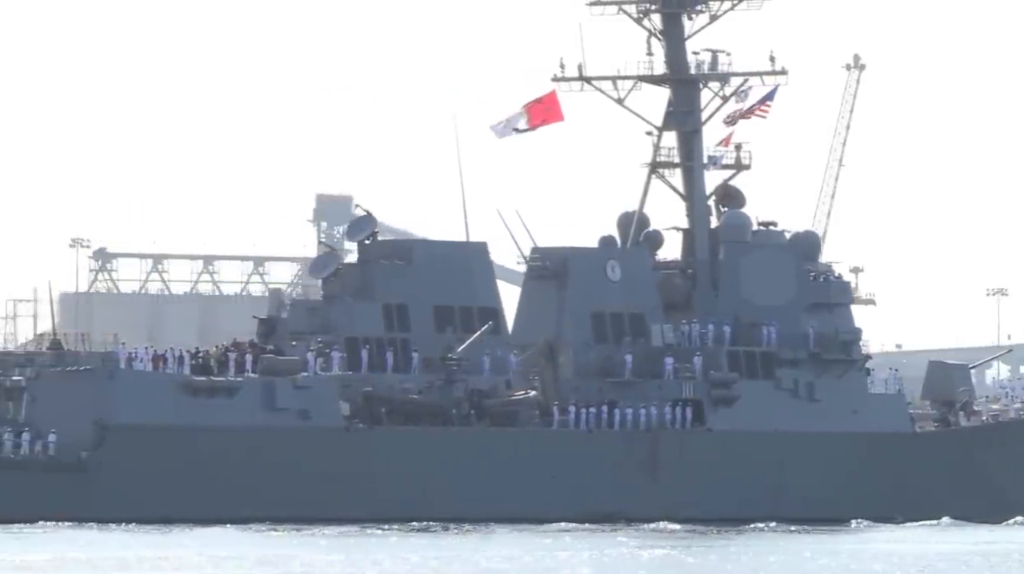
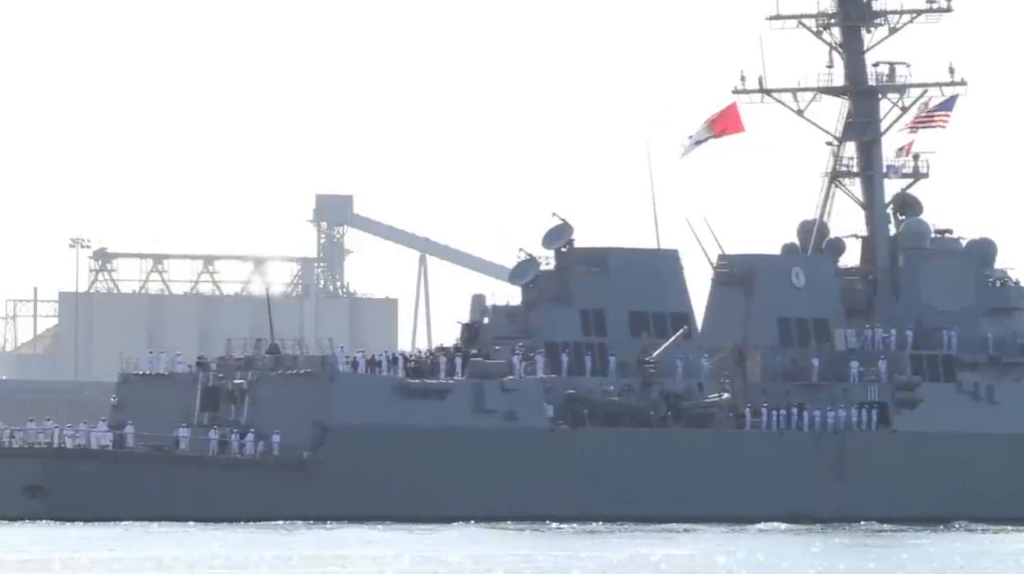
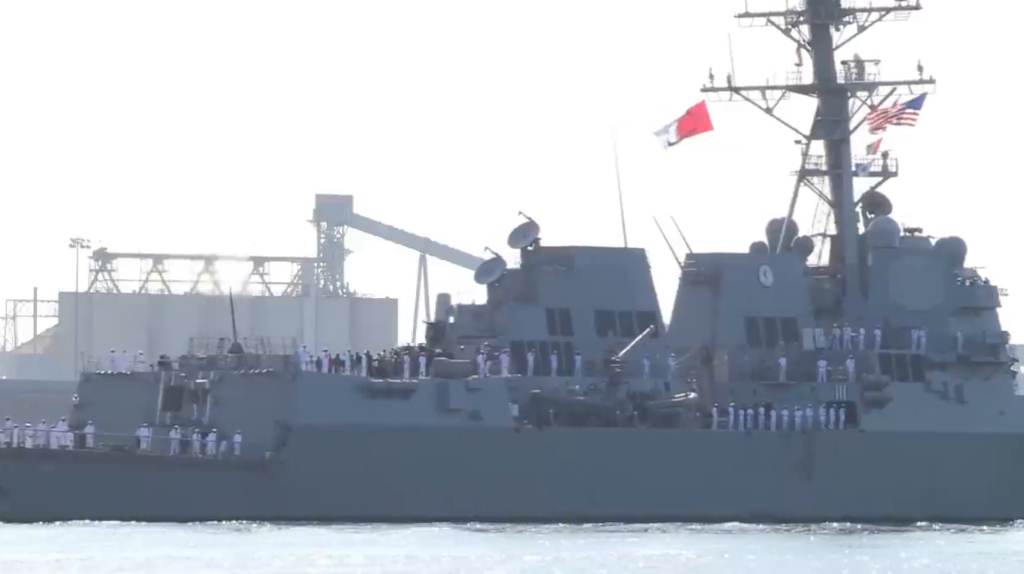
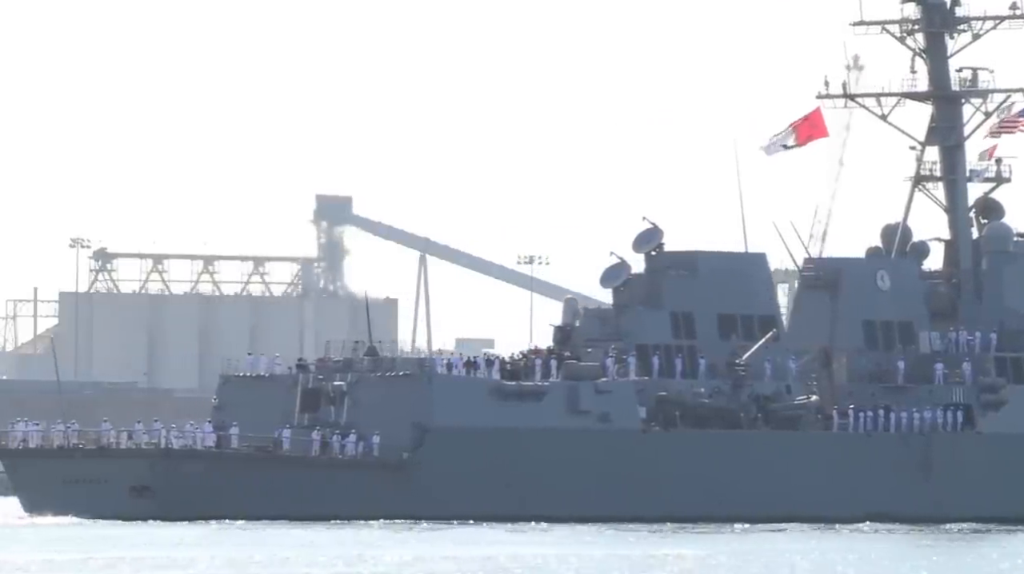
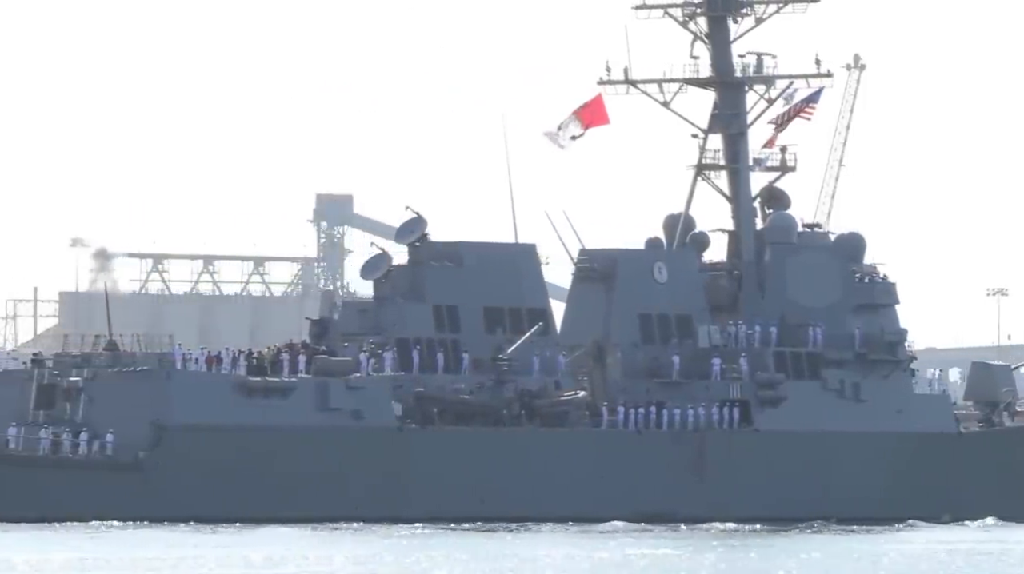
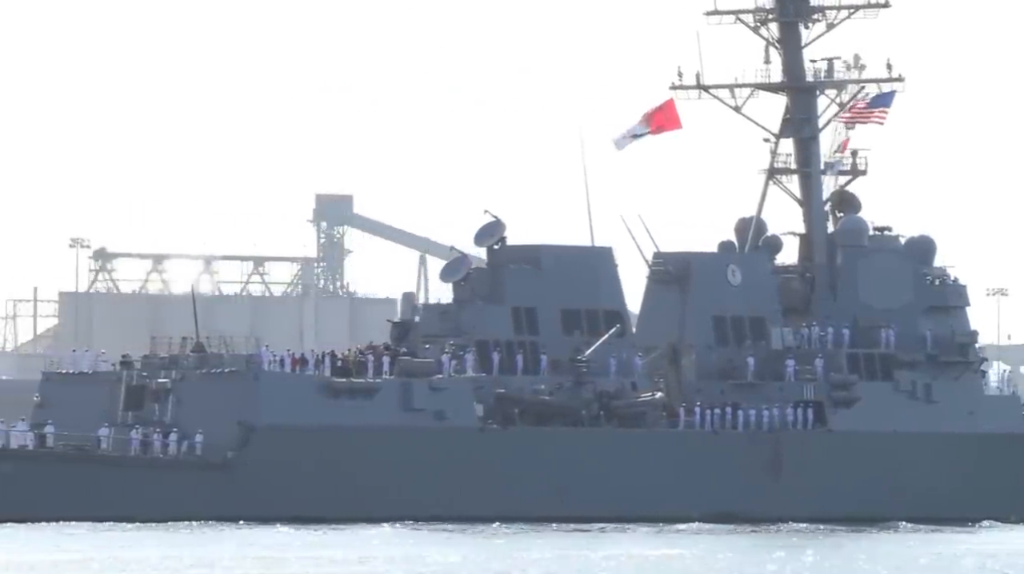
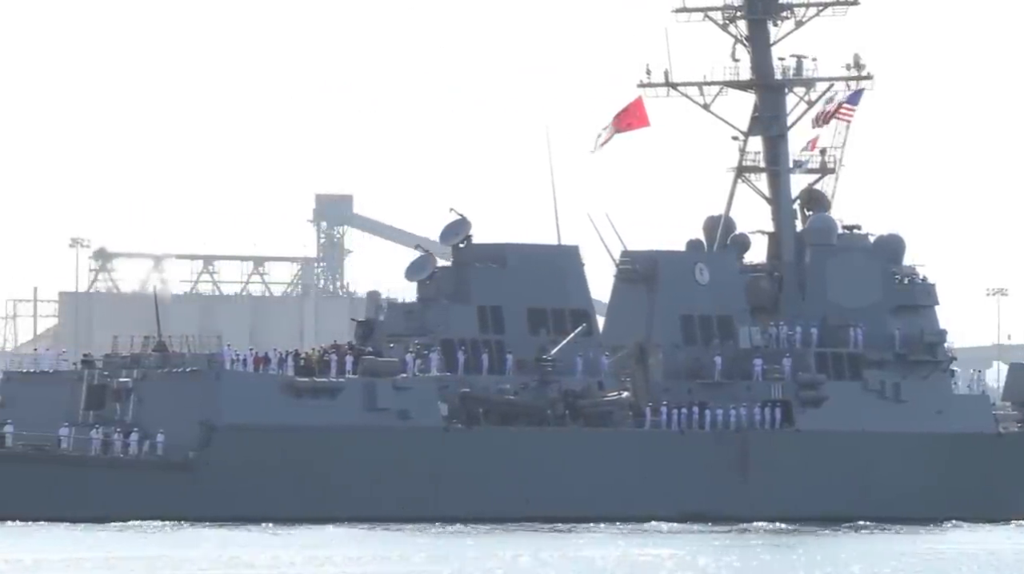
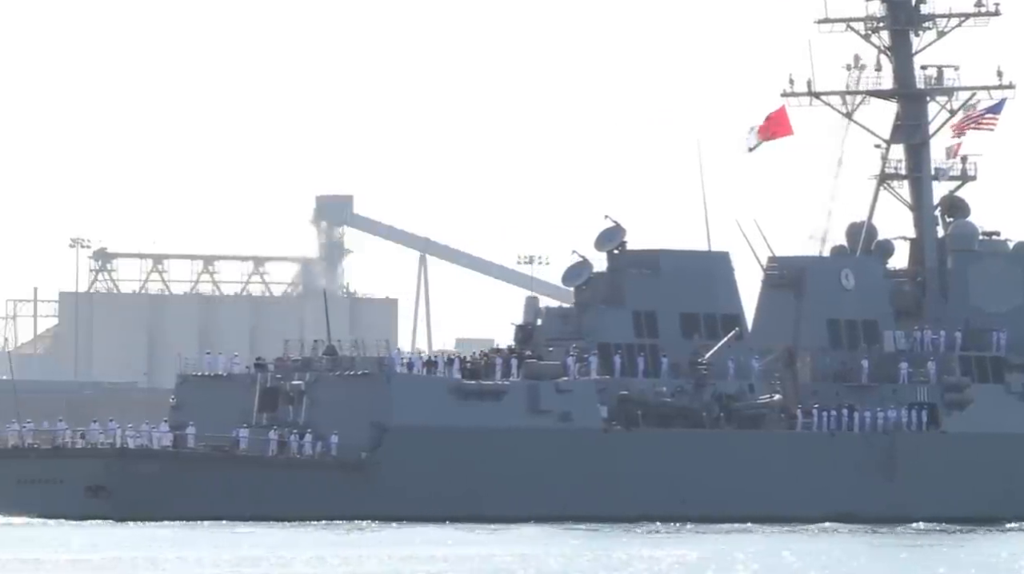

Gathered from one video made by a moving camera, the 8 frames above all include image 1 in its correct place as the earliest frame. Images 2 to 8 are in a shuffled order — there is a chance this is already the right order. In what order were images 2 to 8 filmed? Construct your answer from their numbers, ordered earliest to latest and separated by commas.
5, 7, 6, 3, 2, 8, 4
